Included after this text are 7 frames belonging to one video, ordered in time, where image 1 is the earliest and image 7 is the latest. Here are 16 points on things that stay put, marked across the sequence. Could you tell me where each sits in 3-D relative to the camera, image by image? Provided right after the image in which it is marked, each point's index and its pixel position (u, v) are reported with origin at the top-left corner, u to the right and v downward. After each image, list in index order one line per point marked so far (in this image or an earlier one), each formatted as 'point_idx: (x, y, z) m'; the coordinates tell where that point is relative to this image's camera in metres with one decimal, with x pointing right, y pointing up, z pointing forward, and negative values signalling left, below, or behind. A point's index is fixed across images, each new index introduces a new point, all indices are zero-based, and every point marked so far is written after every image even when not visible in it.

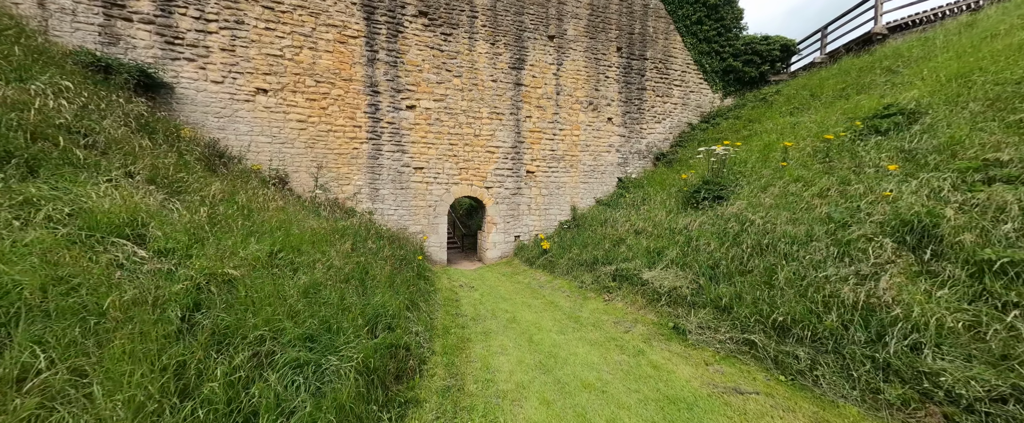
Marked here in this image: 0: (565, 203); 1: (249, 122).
0: (+1.5, +0.2, +8.7) m
1: (-5.4, +1.8, +6.4) m
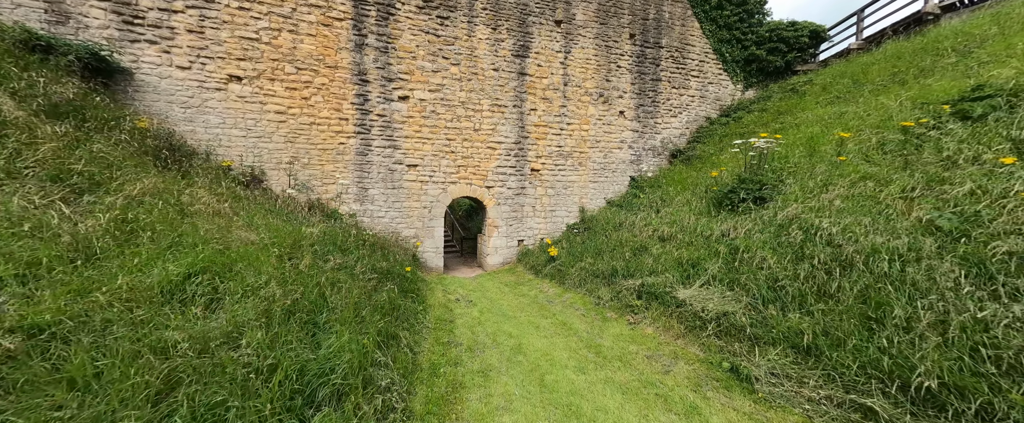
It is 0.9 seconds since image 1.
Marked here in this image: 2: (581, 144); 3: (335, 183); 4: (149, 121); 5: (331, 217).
0: (+1.5, +0.2, +8.0) m
1: (-5.3, +1.8, +5.7) m
2: (+1.7, +1.7, +7.9) m
3: (-3.6, +0.6, +6.4) m
4: (-6.0, +1.5, +5.1) m
5: (-3.6, -0.1, +6.1) m
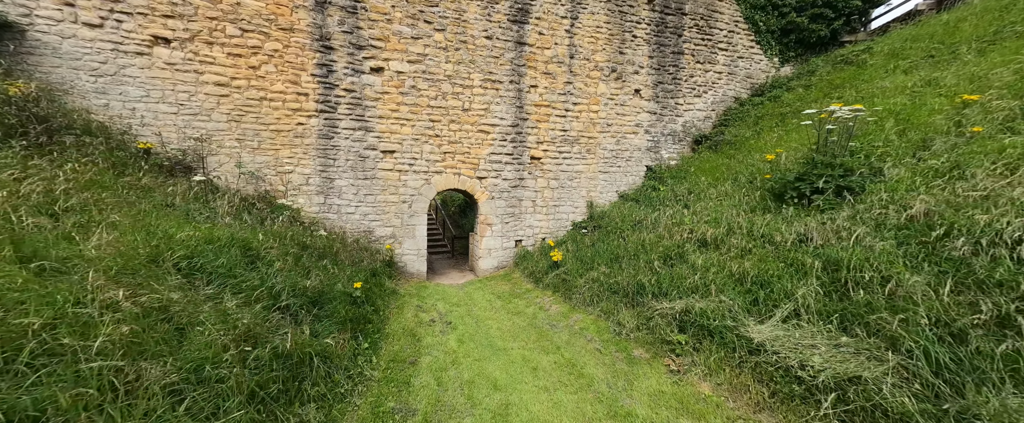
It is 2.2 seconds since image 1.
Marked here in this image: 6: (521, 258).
0: (+1.5, +0.3, +6.8) m
1: (-5.4, +1.9, +4.6) m
2: (+1.7, +1.8, +6.8) m
3: (-3.7, +0.7, +5.3) m
4: (-6.1, +1.6, +4.0) m
5: (-3.6, 0.0, +5.0) m
6: (+0.2, -1.0, +6.4) m
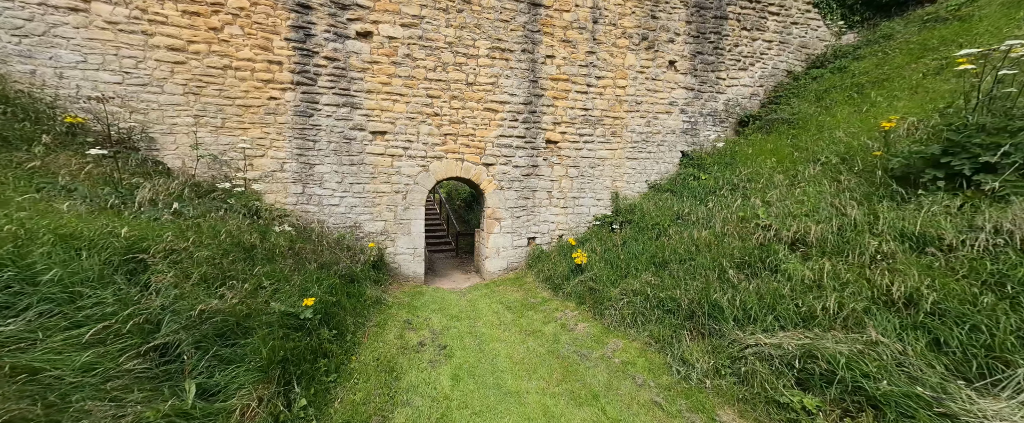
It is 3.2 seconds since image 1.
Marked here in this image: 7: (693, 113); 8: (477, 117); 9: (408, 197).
0: (+1.7, +0.4, +5.8) m
1: (-5.3, +2.0, +3.8) m
2: (+1.9, +1.9, +5.7) m
3: (-3.6, +0.8, +4.4) m
4: (-5.9, +1.7, +3.3) m
5: (-3.5, +0.1, +4.2) m
6: (+0.4, -0.8, +5.5) m
7: (+3.5, +1.9, +6.0) m
8: (-0.6, +1.6, +5.3) m
9: (-1.7, +0.2, +5.1) m
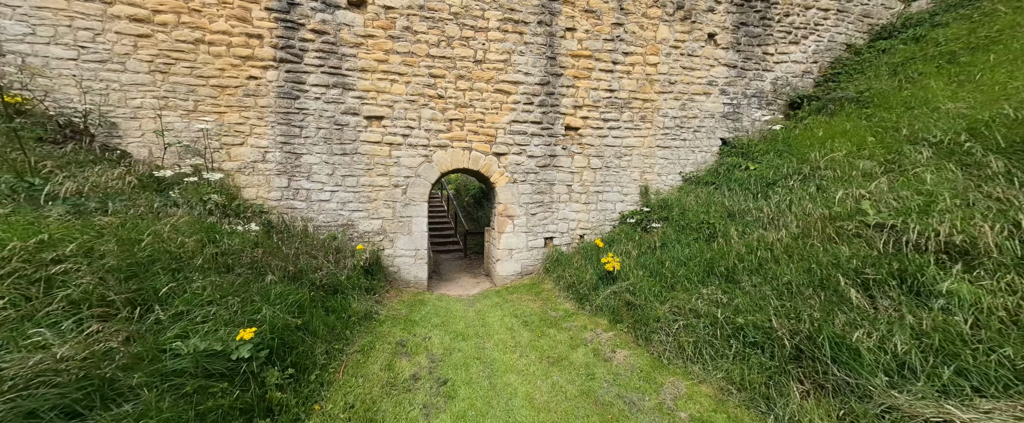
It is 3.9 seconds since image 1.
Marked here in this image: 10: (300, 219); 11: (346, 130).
0: (+1.9, +0.5, +5.1) m
1: (-5.1, +2.0, +3.2) m
2: (+2.1, +2.0, +5.0) m
3: (-3.4, +0.8, +3.9) m
4: (-5.8, +1.7, +2.8) m
5: (-3.3, +0.1, +3.6) m
6: (+0.6, -0.8, +4.8) m
7: (+3.7, +2.0, +5.2) m
8: (-0.4, +1.7, +4.6) m
9: (-1.5, +0.3, +4.5) m
10: (-2.8, -0.1, +4.1) m
11: (-2.2, +1.1, +4.2) m
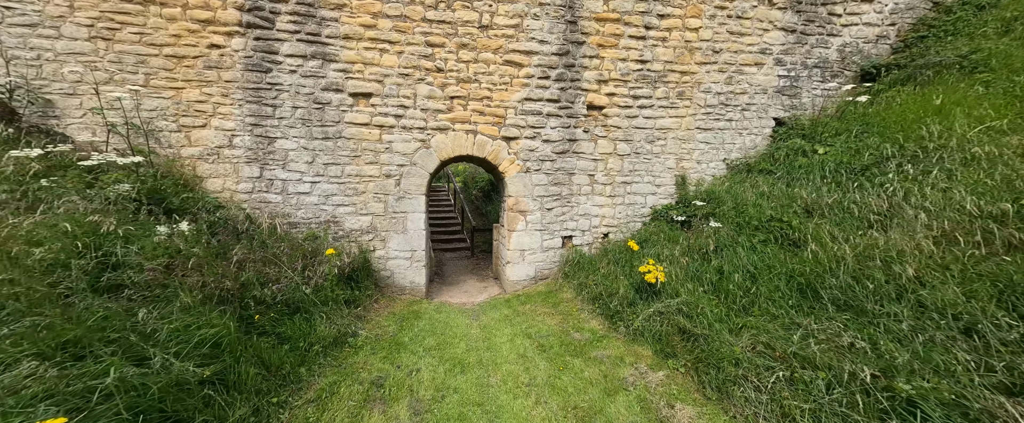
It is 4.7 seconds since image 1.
0: (+2.1, +0.5, +4.3) m
1: (-5.0, +2.1, +2.7) m
2: (+2.3, +2.1, +4.2) m
3: (-3.2, +0.9, +3.3) m
4: (-5.7, +1.8, +2.2) m
5: (-3.2, +0.2, +3.0) m
6: (+0.8, -0.7, +4.1) m
7: (+3.9, +2.0, +4.3) m
8: (-0.2, +1.7, +3.9) m
9: (-1.3, +0.3, +3.8) m
10: (-2.6, 0.0, +3.5) m
11: (-2.1, +1.2, +3.5) m
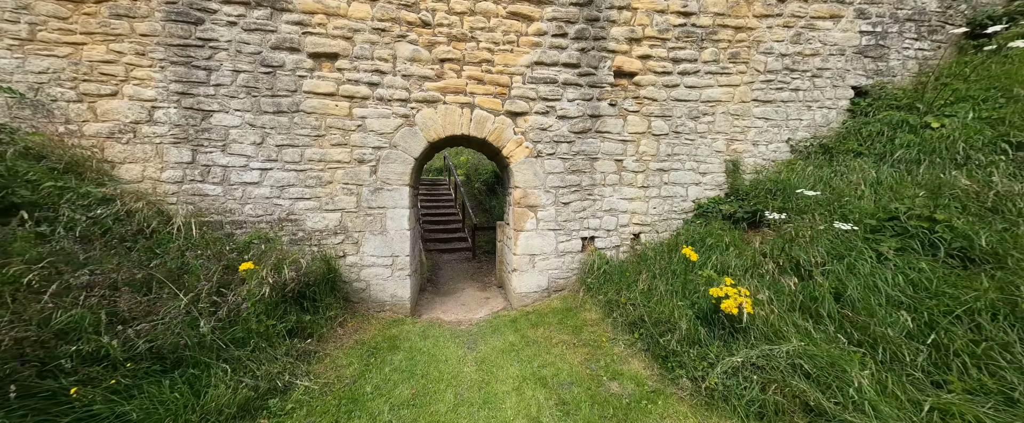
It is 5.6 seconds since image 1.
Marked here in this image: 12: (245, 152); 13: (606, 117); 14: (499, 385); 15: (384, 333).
0: (+2.2, +0.6, +3.4) m
1: (-4.9, +2.1, +1.9) m
2: (+2.4, +2.1, +3.2) m
3: (-3.2, +0.9, +2.5) m
4: (-5.7, +1.8, +1.5) m
5: (-3.1, +0.2, +2.2) m
6: (+0.9, -0.6, +3.2) m
7: (+4.0, +2.1, +3.4) m
8: (-0.2, +1.8, +3.0) m
9: (-1.3, +0.4, +3.0) m
10: (-2.6, 0.0, +2.7) m
11: (-2.0, +1.2, +2.7) m
12: (-2.3, +0.5, +2.7) m
13: (+1.0, +1.0, +3.3) m
14: (-0.1, -1.1, +2.0) m
15: (-1.1, -1.0, +2.6) m
